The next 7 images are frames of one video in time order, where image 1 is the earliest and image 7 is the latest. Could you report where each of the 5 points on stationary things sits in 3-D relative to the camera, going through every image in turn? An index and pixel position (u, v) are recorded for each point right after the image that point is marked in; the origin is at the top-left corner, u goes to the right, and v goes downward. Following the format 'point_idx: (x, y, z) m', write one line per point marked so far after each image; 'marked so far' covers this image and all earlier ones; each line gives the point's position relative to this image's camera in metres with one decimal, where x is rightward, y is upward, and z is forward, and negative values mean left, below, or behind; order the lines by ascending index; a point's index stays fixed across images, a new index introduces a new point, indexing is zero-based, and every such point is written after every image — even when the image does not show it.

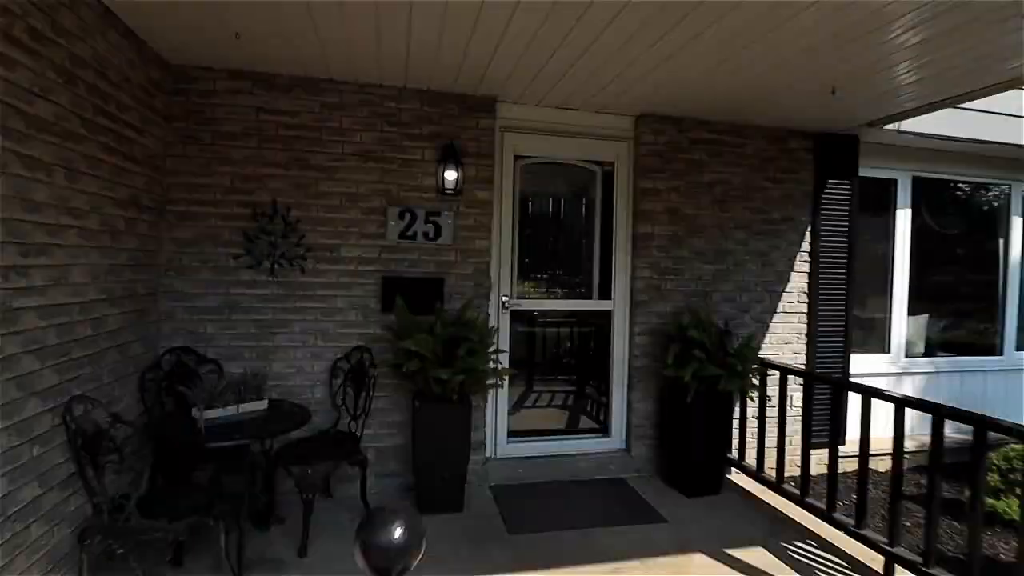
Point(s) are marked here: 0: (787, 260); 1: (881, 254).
0: (+1.8, +0.2, +3.2) m
1: (+3.0, +0.3, +3.9) m
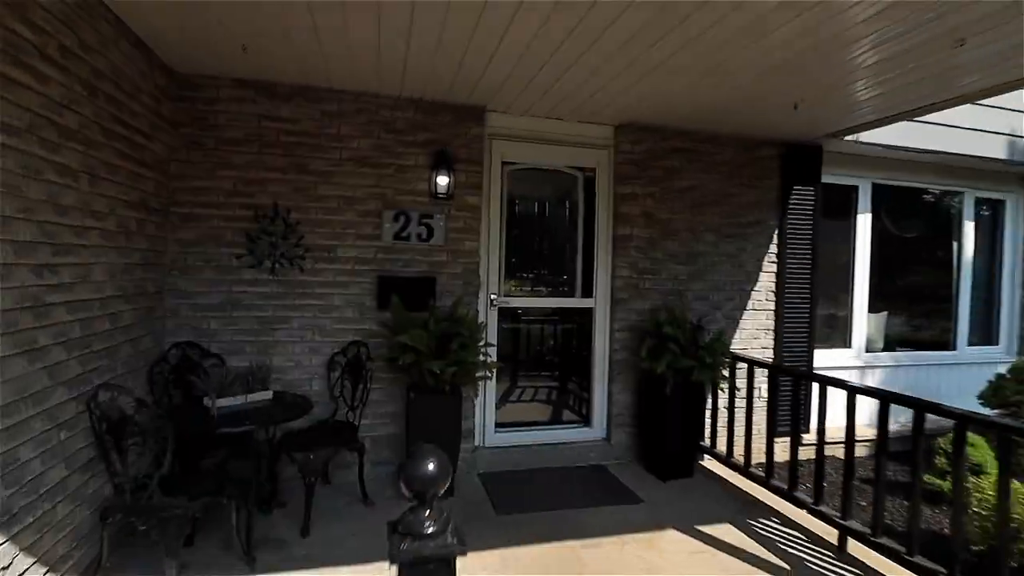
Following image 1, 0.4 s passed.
0: (+1.7, +0.2, +3.4) m
1: (+2.8, +0.3, +4.2) m
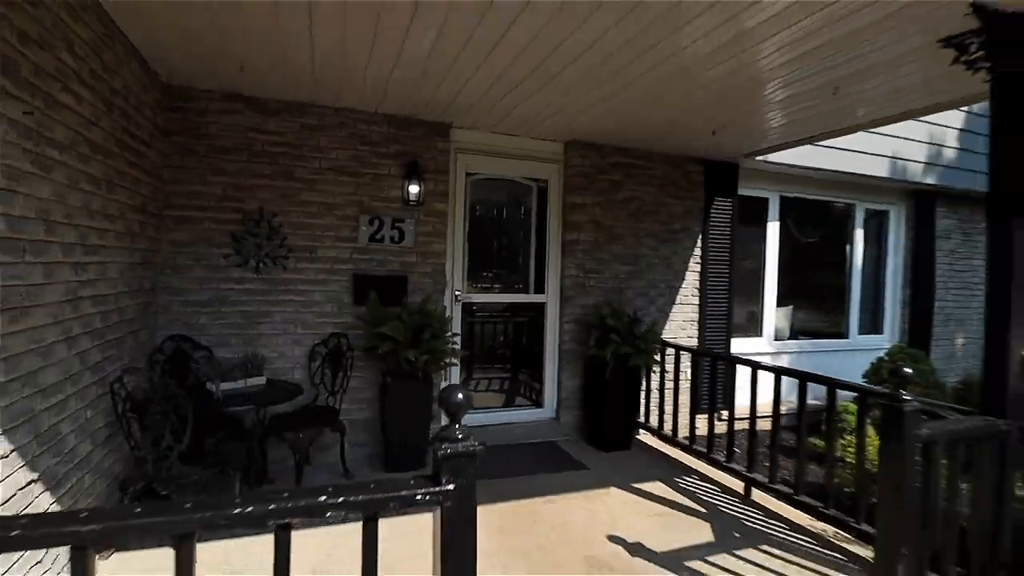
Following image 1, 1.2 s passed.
0: (+1.4, +0.2, +4.0) m
1: (+2.4, +0.3, +4.8) m
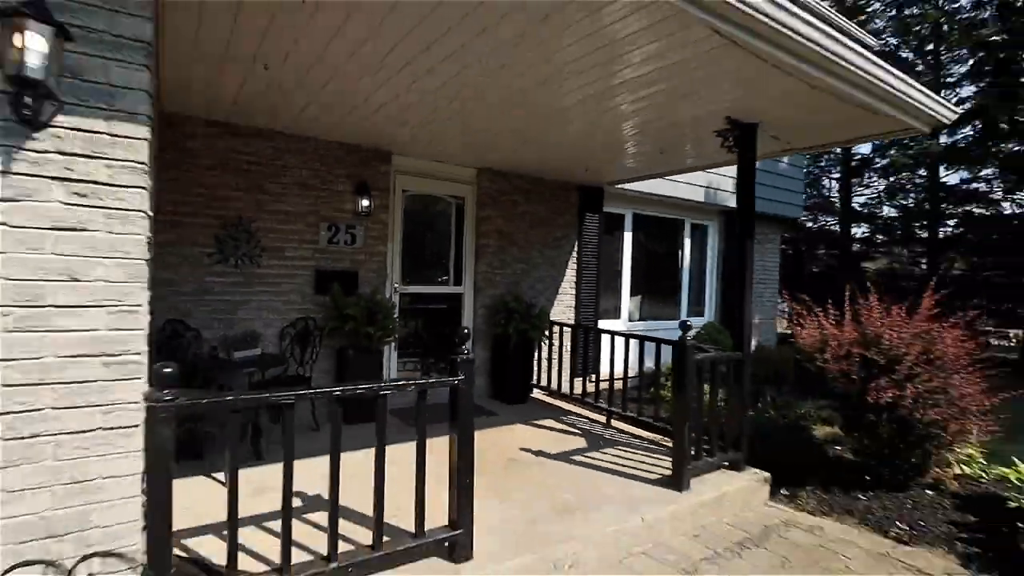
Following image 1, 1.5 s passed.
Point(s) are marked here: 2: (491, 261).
0: (+0.6, +0.3, +5.3) m
1: (+1.4, +0.4, +6.3) m
2: (-0.2, +0.3, +4.7) m
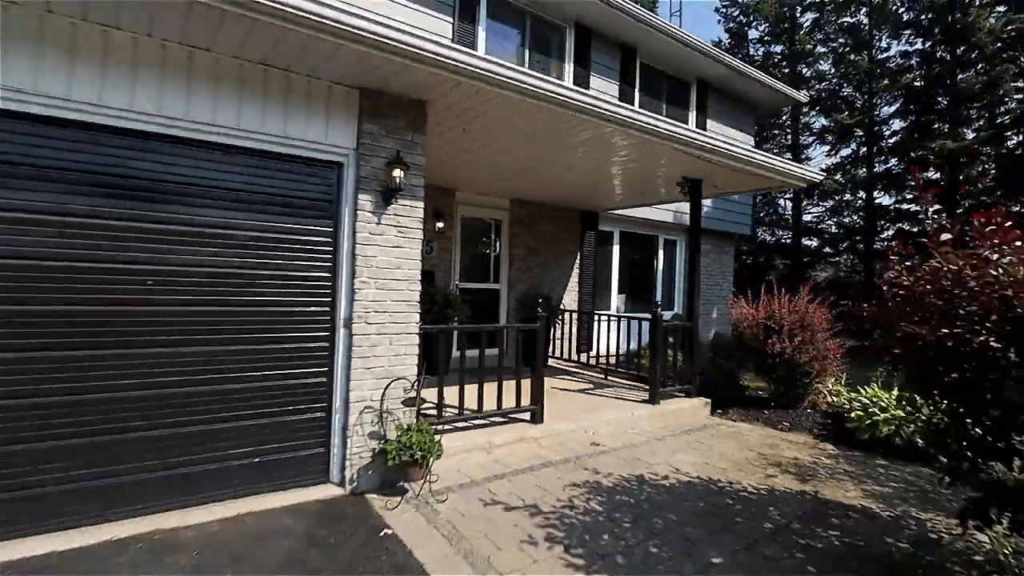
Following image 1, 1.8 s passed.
0: (+0.9, +0.3, +7.1) m
1: (+1.6, +0.4, +8.2) m
2: (+0.1, +0.3, +6.5) m
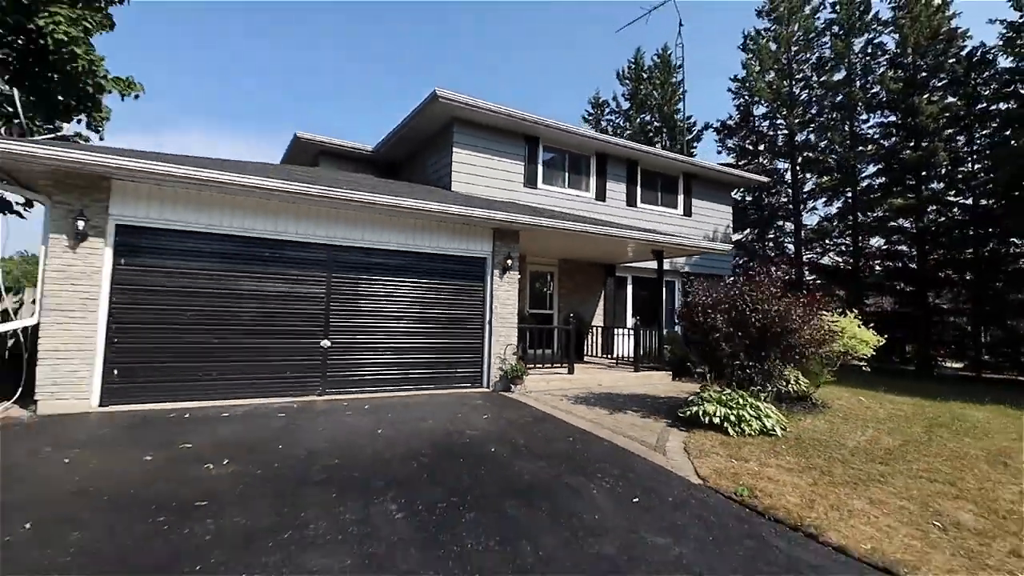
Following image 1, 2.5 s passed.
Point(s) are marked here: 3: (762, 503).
0: (+2.0, -0.3, +11.3) m
1: (+2.9, -0.3, +12.3) m
2: (+1.2, -0.3, +10.8) m
3: (+1.9, -1.6, +3.6) m
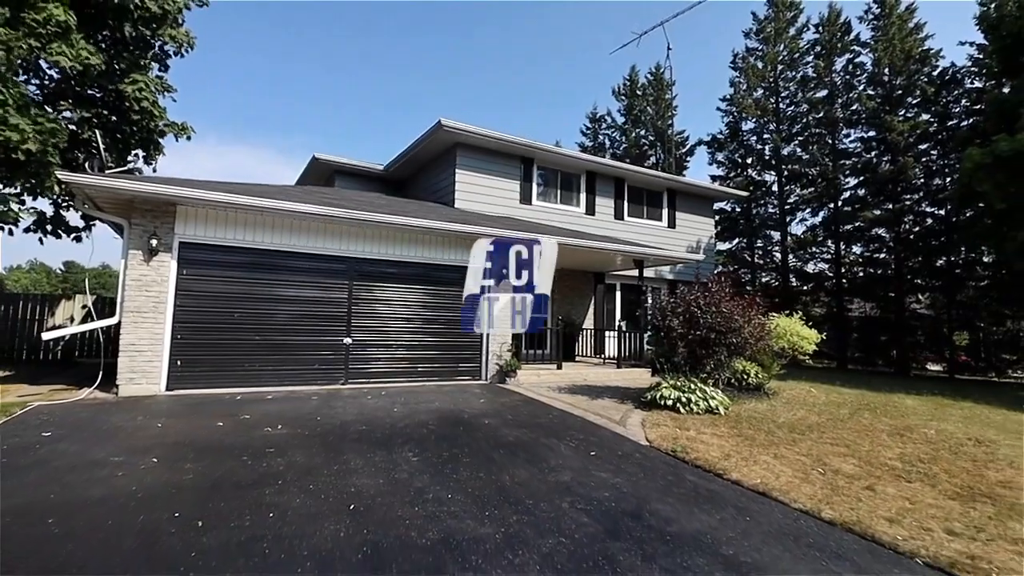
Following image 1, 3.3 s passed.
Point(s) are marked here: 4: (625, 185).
0: (+1.9, -0.4, +12.5) m
1: (+2.8, -0.5, +13.4) m
2: (+1.1, -0.4, +12.0) m
3: (+1.7, -1.6, +4.7) m
4: (+3.1, +2.8, +13.3) m
